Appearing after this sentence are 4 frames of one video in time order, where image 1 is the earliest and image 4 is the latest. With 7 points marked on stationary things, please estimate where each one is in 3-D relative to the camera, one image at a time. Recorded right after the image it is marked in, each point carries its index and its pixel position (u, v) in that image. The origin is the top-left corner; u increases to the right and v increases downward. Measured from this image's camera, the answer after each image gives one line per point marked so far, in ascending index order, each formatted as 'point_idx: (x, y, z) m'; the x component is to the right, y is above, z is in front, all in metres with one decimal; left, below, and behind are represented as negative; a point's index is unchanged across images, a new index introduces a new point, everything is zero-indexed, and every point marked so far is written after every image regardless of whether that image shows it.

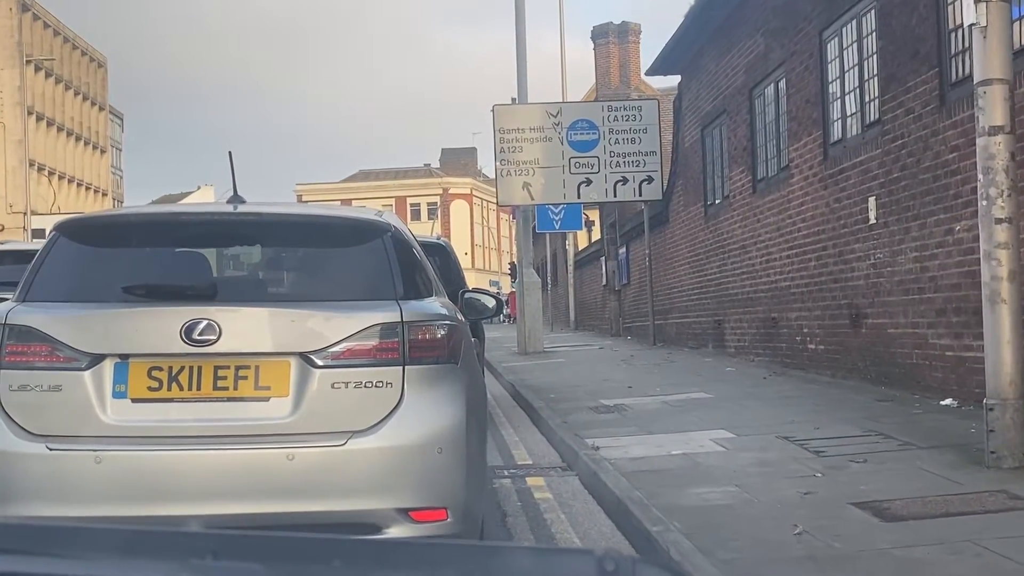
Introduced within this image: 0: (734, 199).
0: (+3.3, +1.4, +14.6) m
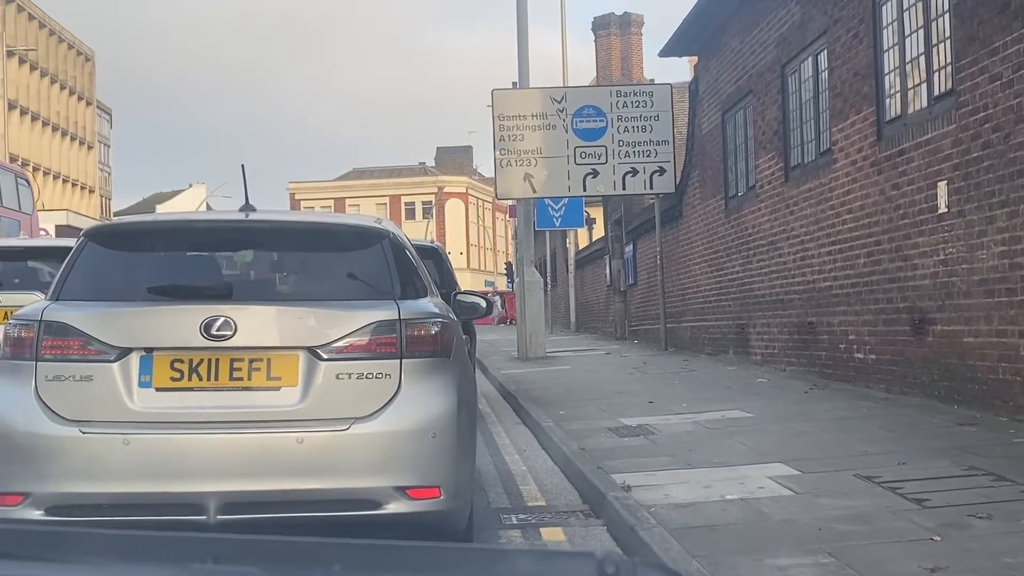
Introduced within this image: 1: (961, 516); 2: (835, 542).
0: (+3.4, +1.3, +13.1) m
1: (+2.3, -1.1, +4.9) m
2: (+1.5, -1.2, +4.5) m
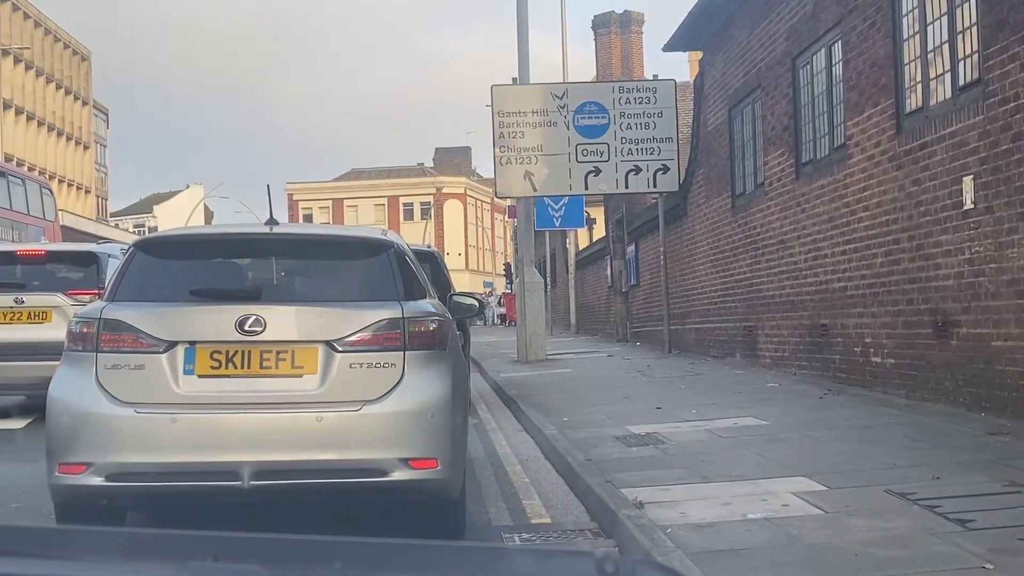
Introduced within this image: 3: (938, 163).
0: (+3.4, +1.3, +12.7) m
1: (+2.3, -1.1, +4.4) m
2: (+1.5, -1.2, +4.1) m
3: (+3.7, +1.1, +8.4) m
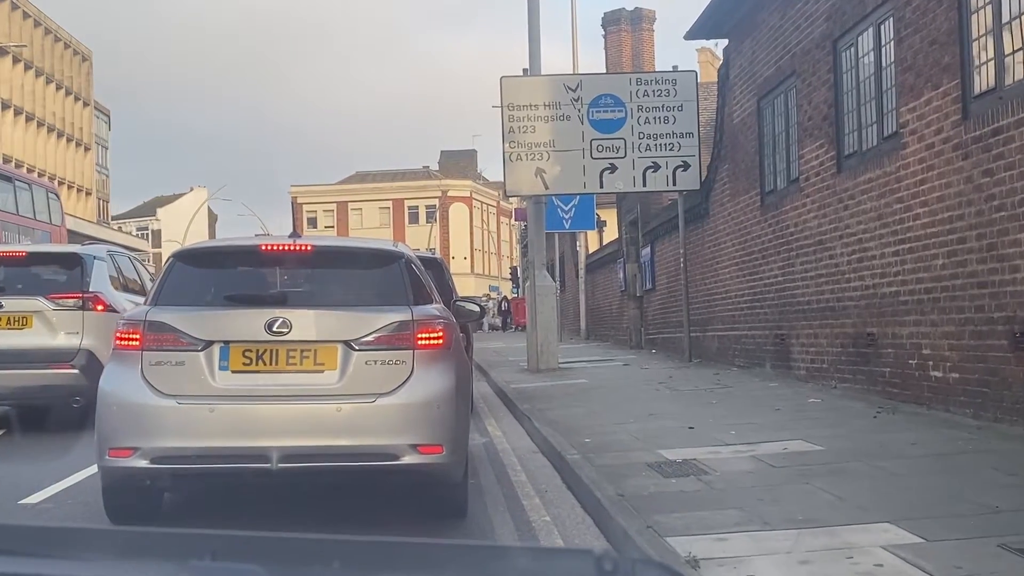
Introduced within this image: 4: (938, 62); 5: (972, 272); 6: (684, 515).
0: (+3.5, +1.3, +11.6) m
1: (+2.4, -1.2, +3.3) m
2: (+1.6, -1.2, +3.0) m
3: (+3.8, +1.0, +7.4) m
4: (+3.8, +2.0, +8.5) m
5: (+3.8, +0.1, +8.1) m
6: (+1.0, -1.3, +5.4) m
